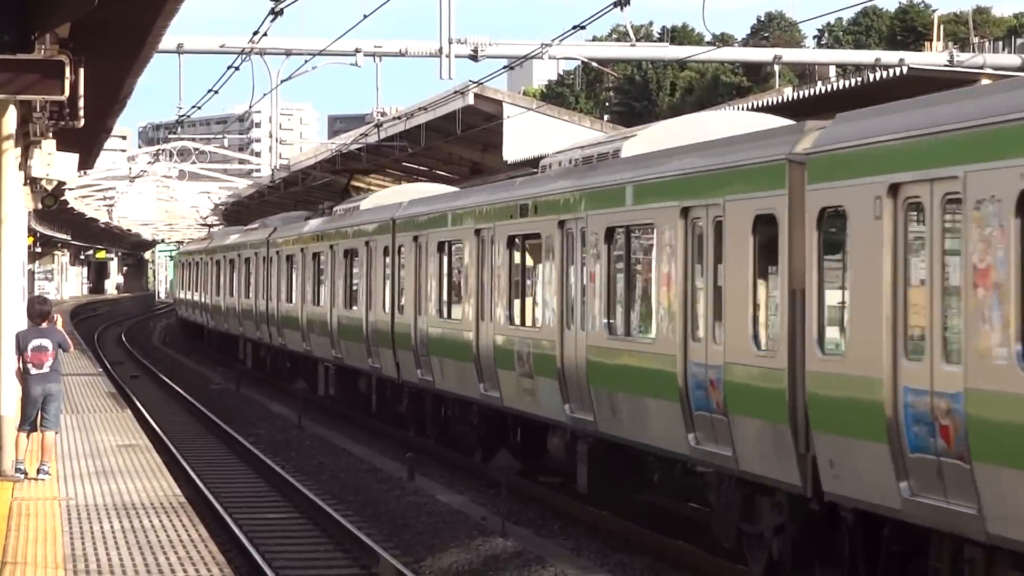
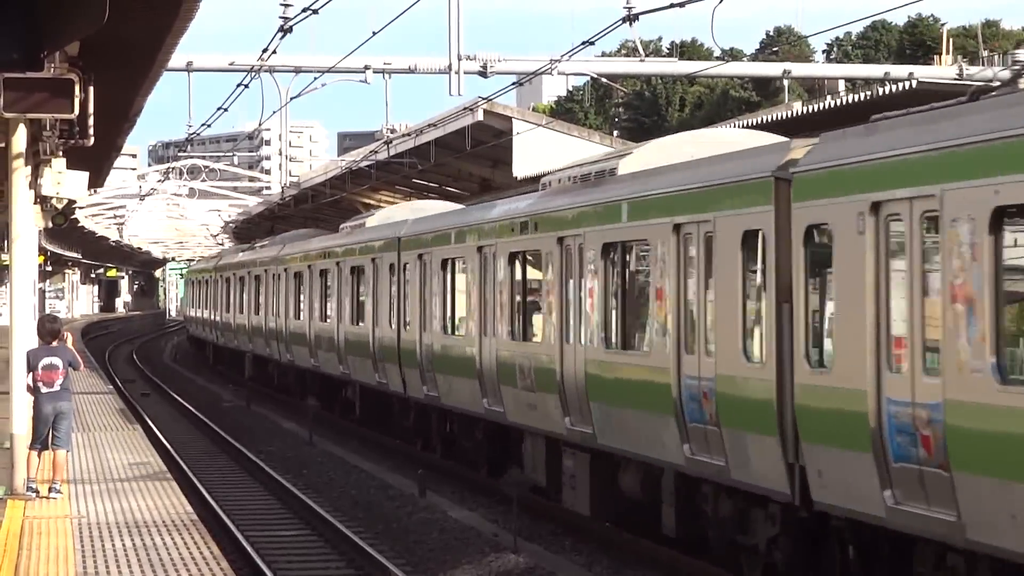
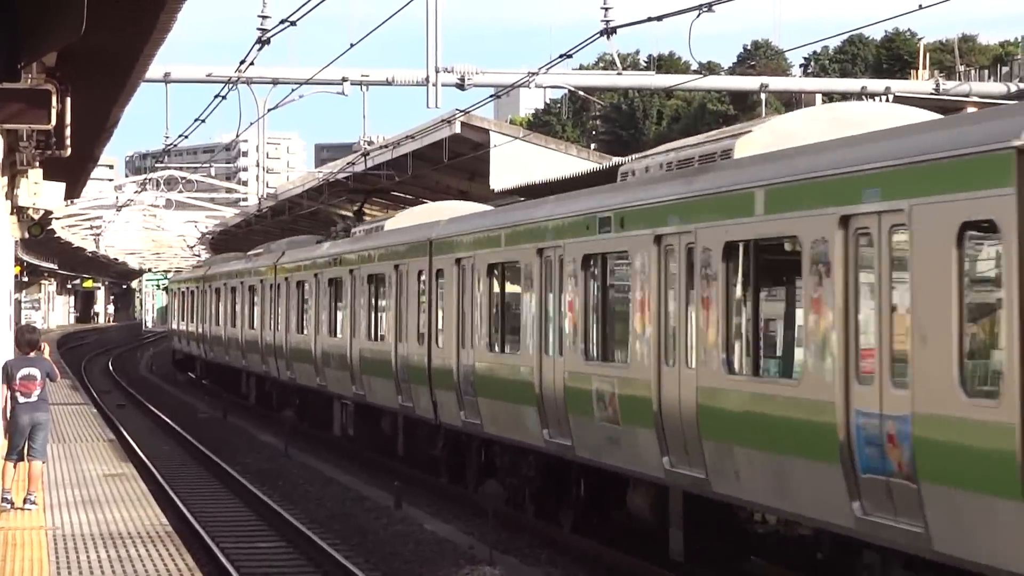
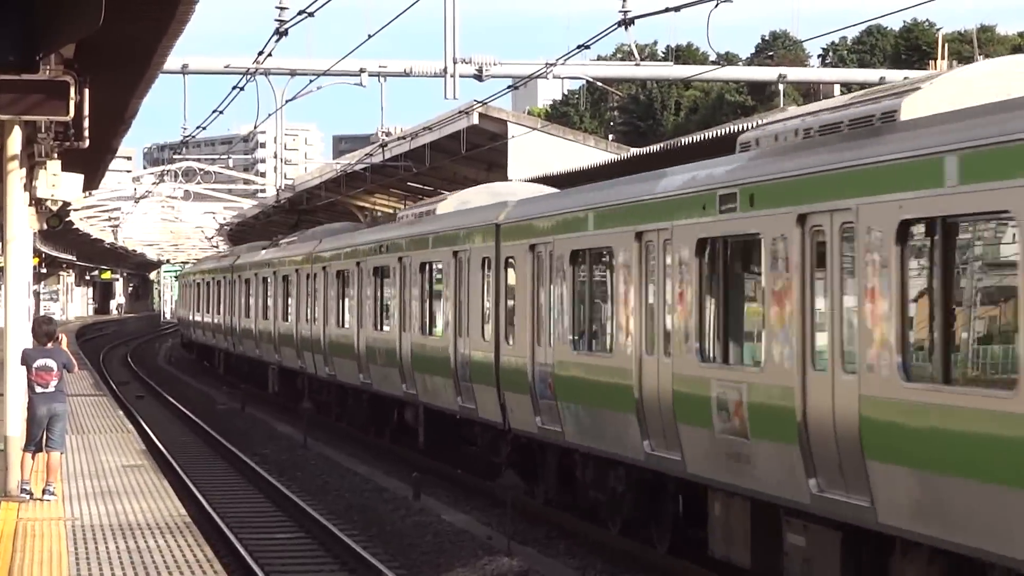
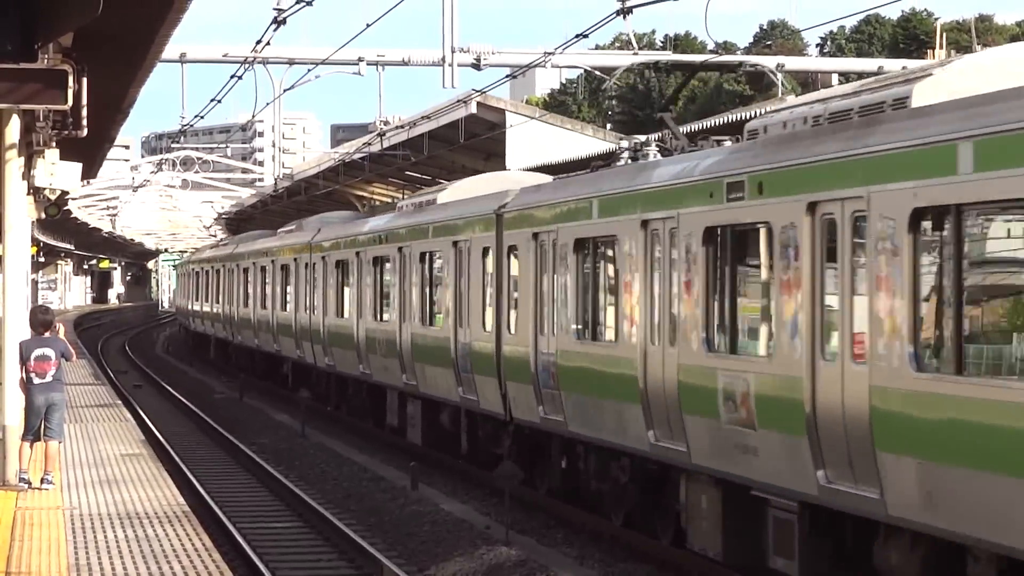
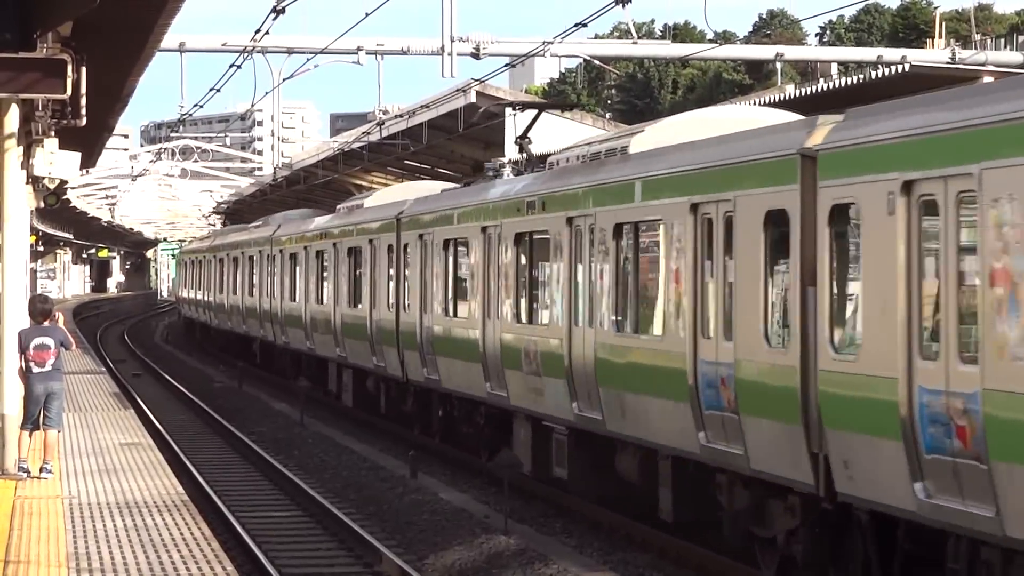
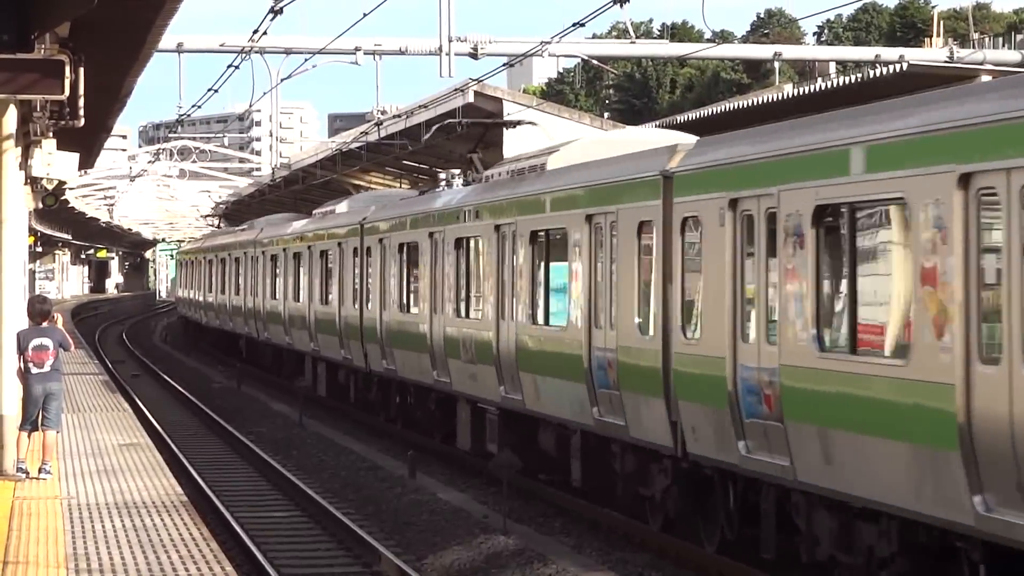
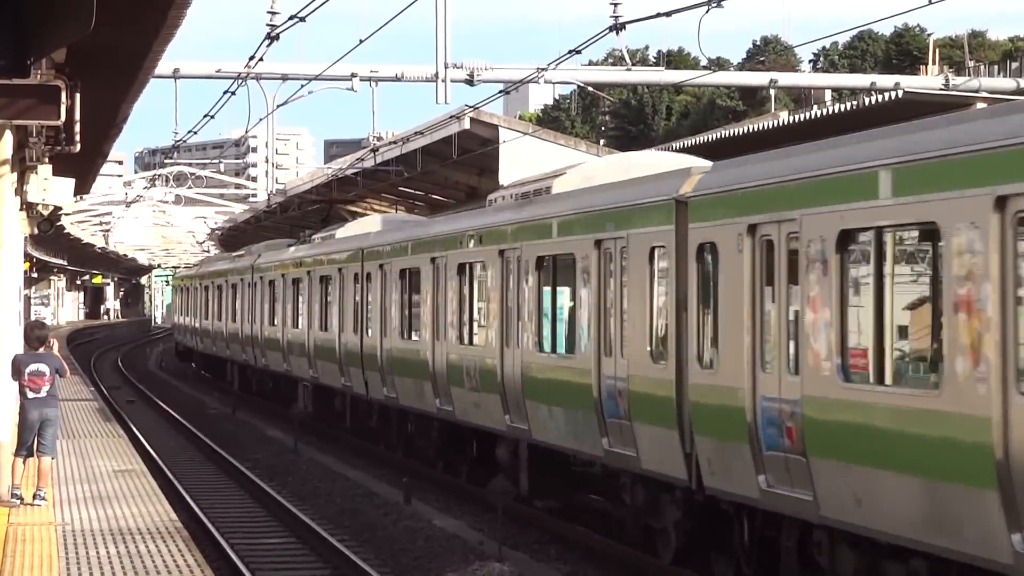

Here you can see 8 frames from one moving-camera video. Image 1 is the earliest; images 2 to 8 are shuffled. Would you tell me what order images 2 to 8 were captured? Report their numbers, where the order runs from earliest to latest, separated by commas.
7, 6, 5, 2, 4, 8, 3
